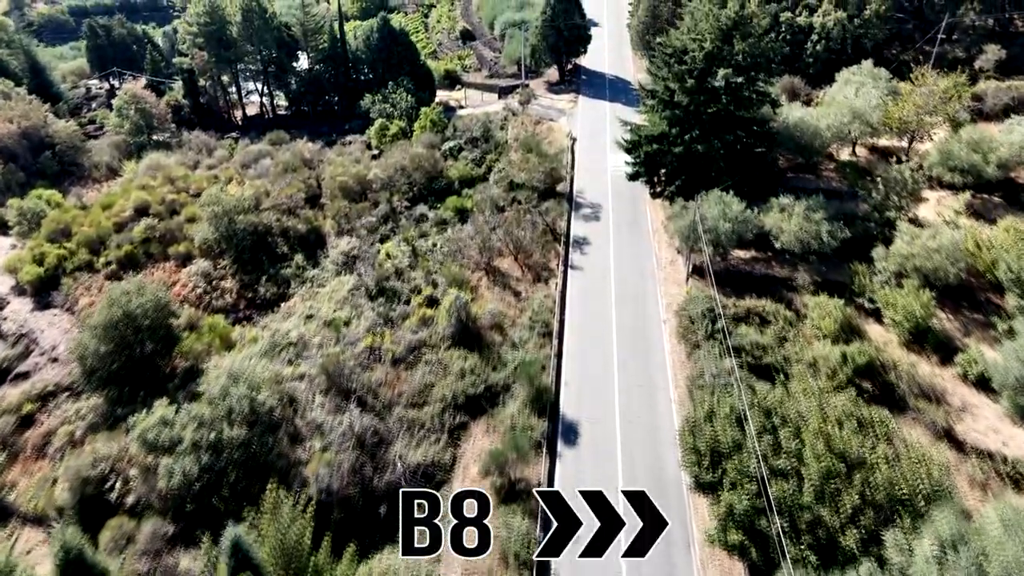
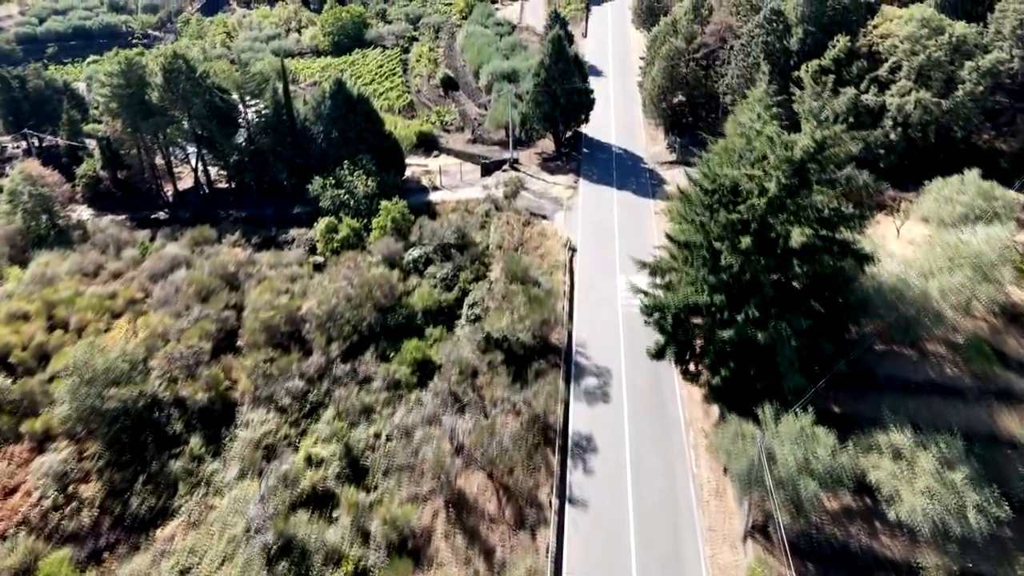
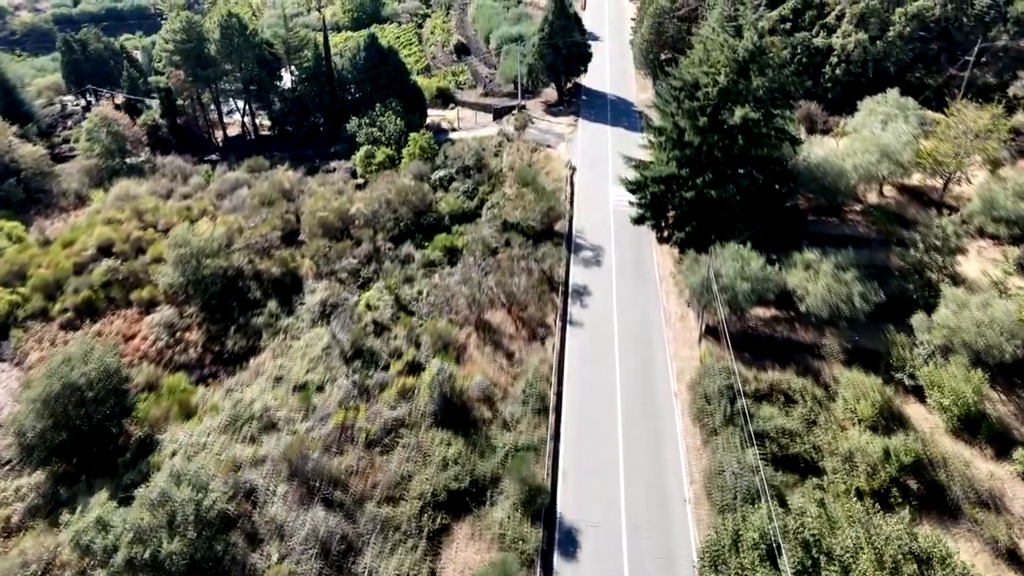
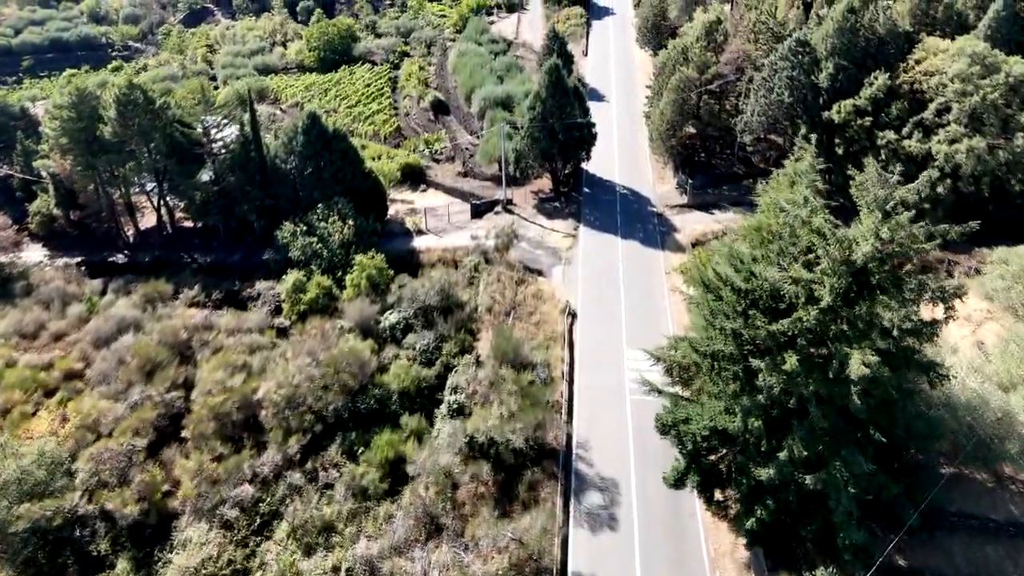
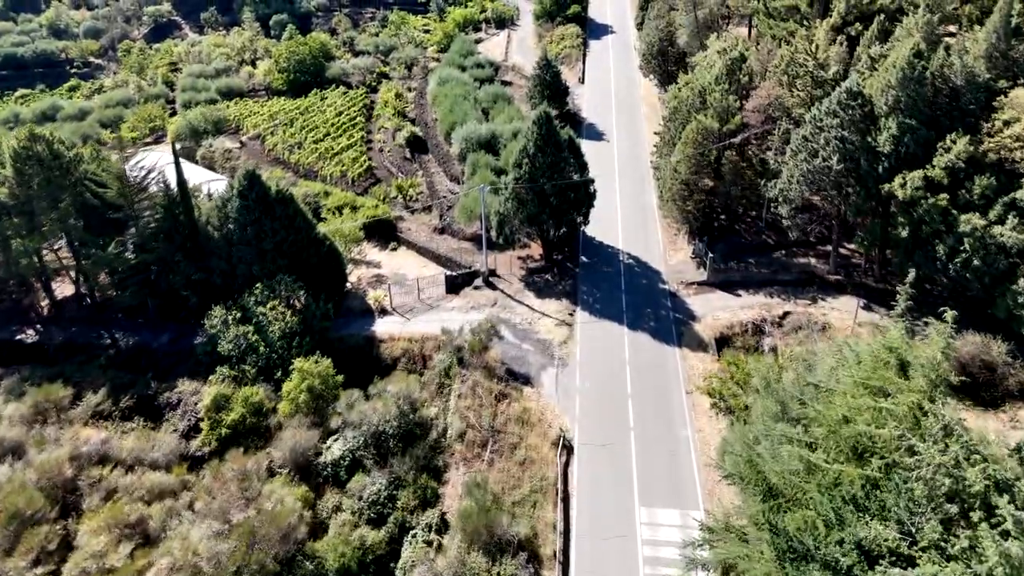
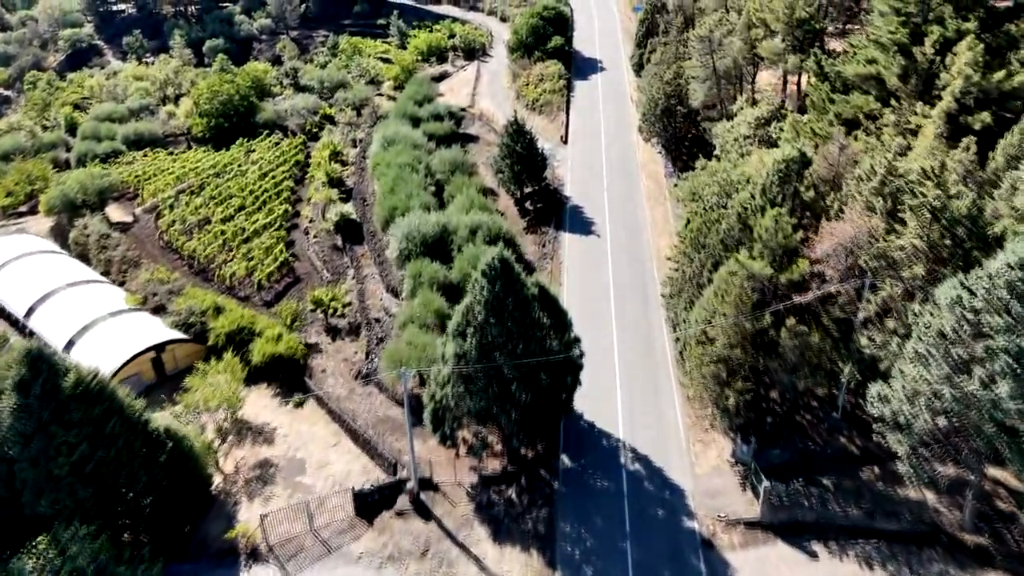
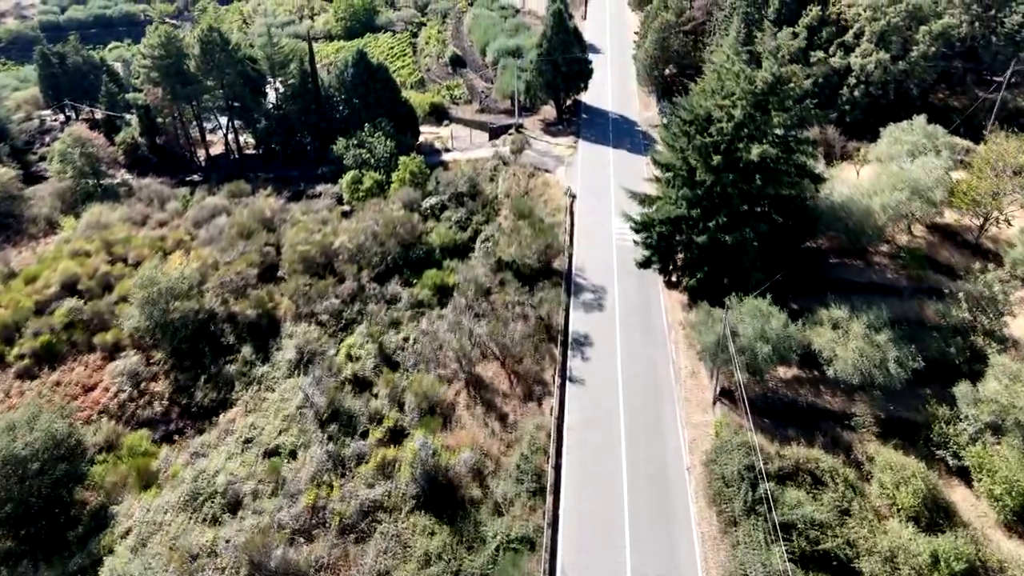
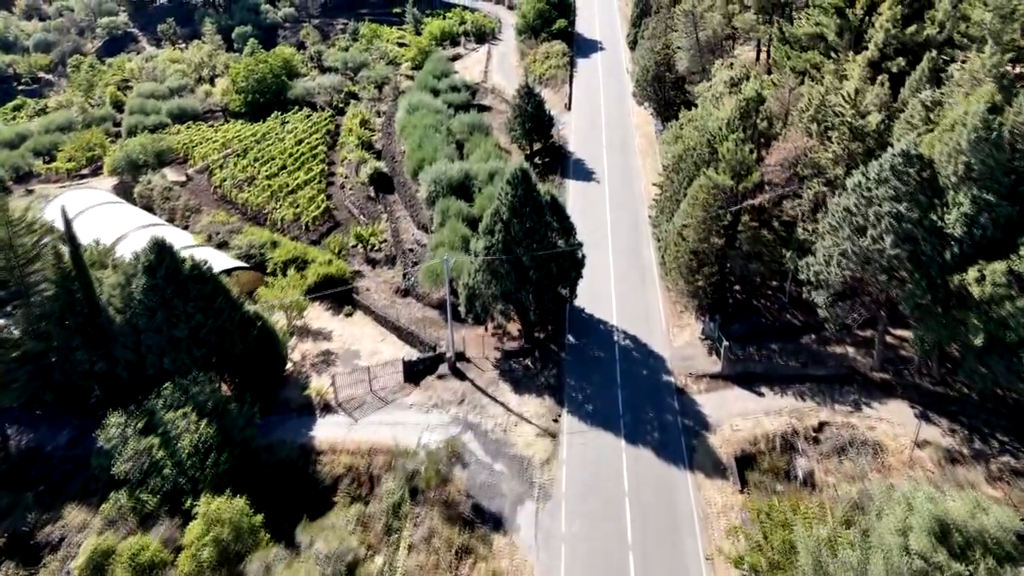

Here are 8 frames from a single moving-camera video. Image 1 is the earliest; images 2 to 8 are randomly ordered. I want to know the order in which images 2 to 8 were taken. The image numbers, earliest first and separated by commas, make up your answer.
3, 7, 2, 4, 5, 8, 6
